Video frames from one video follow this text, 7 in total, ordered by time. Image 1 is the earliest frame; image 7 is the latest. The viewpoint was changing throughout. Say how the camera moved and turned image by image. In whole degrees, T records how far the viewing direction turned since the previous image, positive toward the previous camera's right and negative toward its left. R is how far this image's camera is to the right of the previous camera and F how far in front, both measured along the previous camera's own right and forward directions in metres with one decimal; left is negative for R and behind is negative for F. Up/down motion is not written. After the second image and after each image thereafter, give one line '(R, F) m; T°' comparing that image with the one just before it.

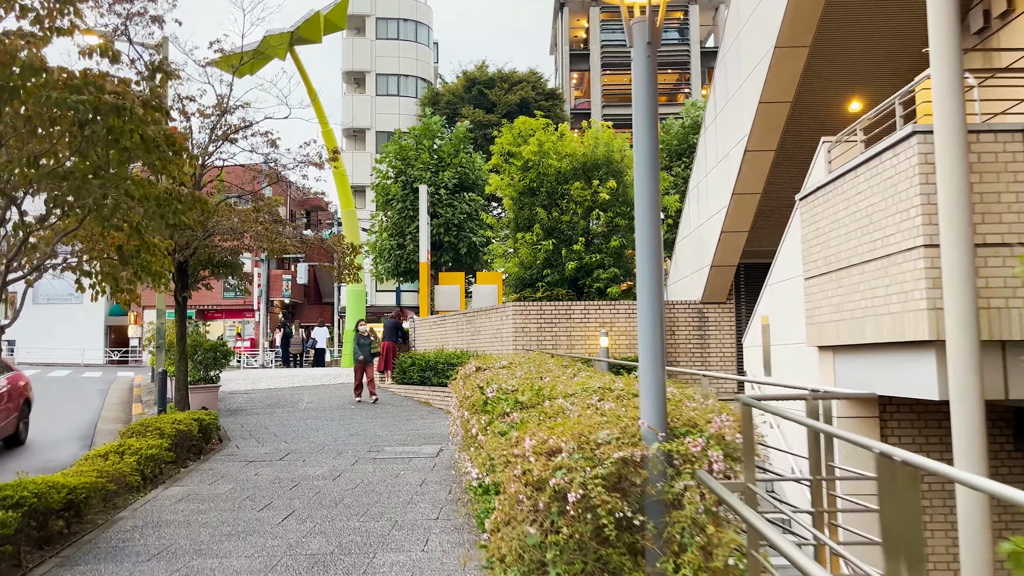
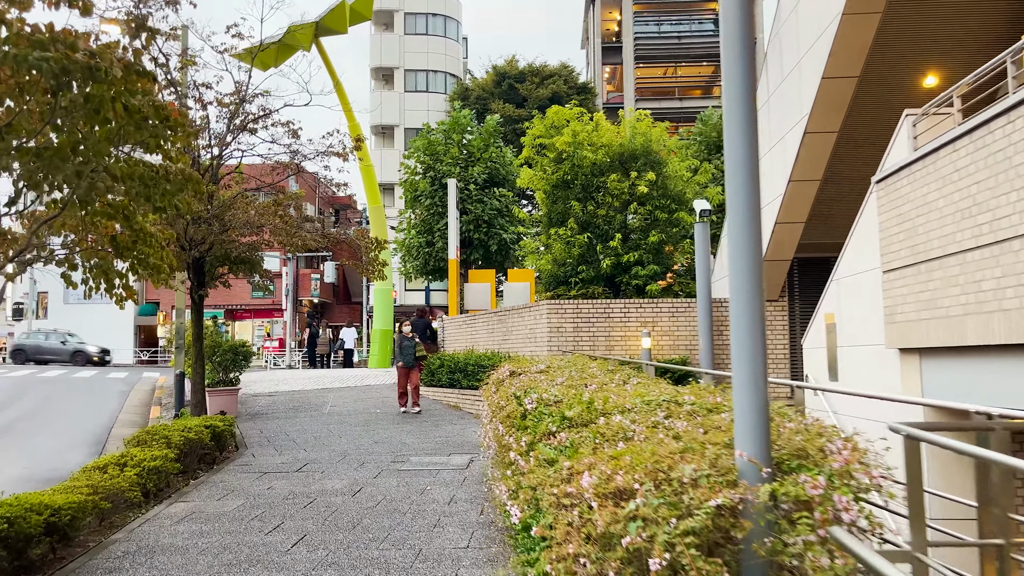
(-0.1, +0.9) m; -2°
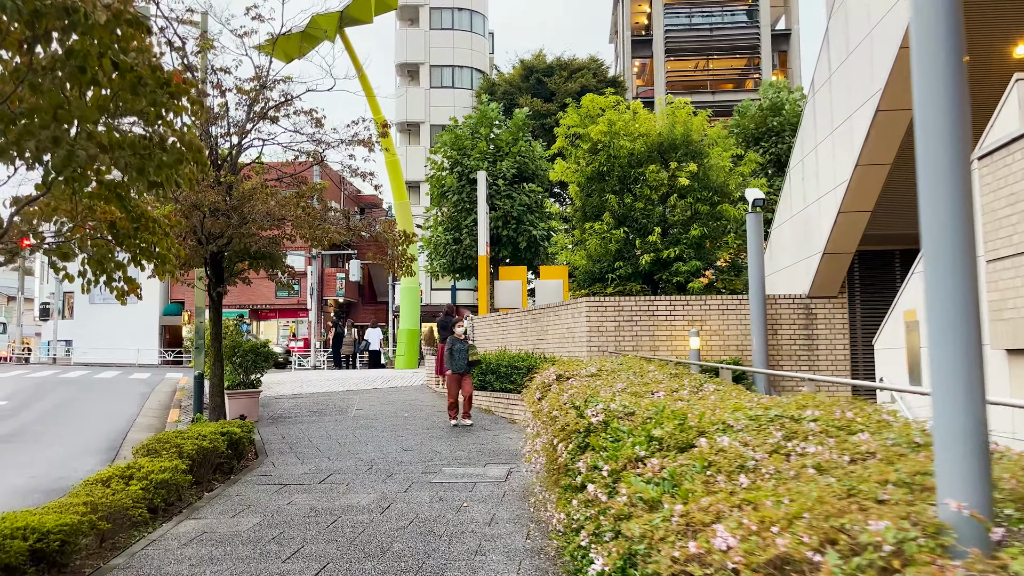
(-0.2, +0.8) m; -2°
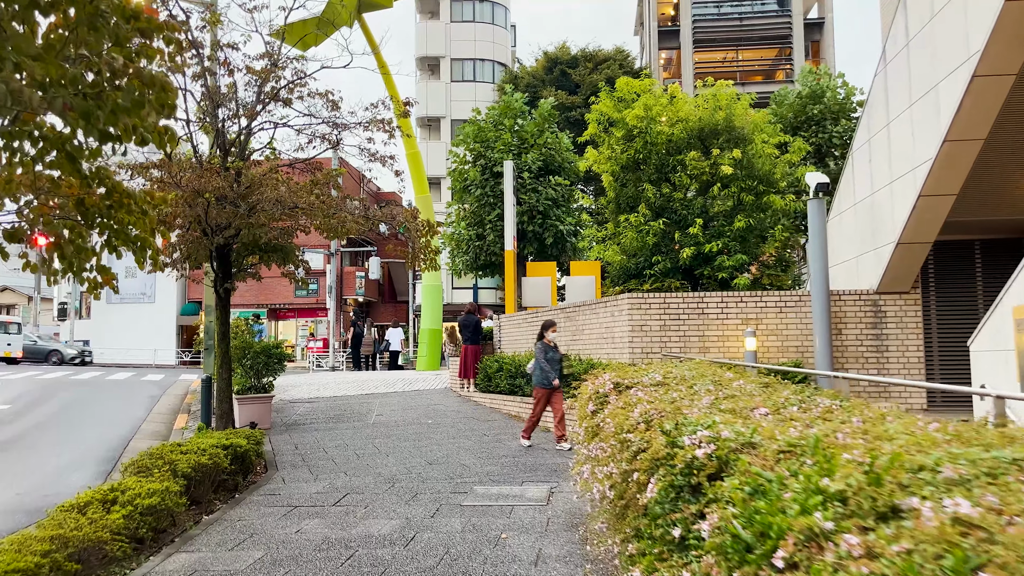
(-0.2, +1.1) m; -1°
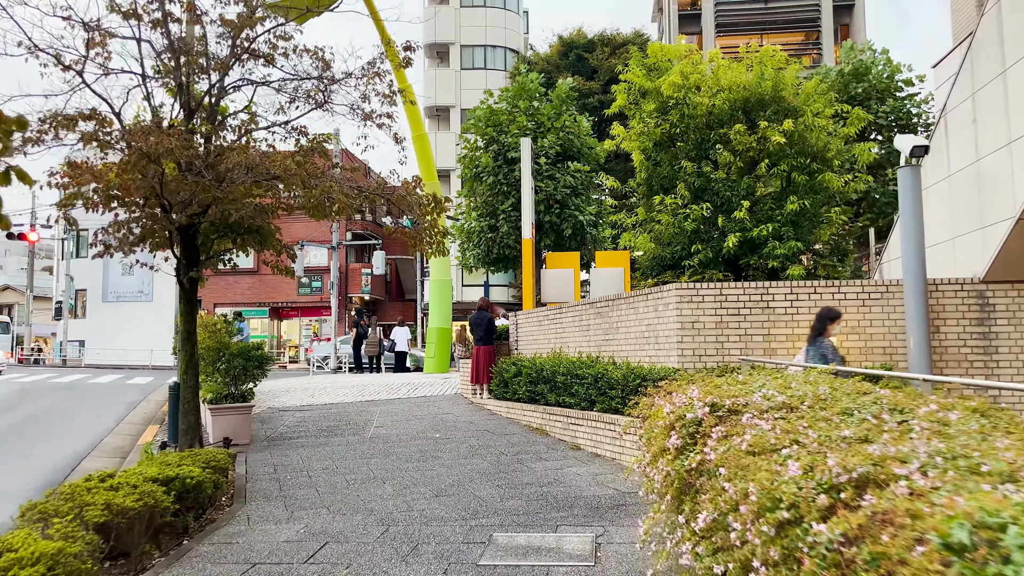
(-0.2, +1.9) m; -1°
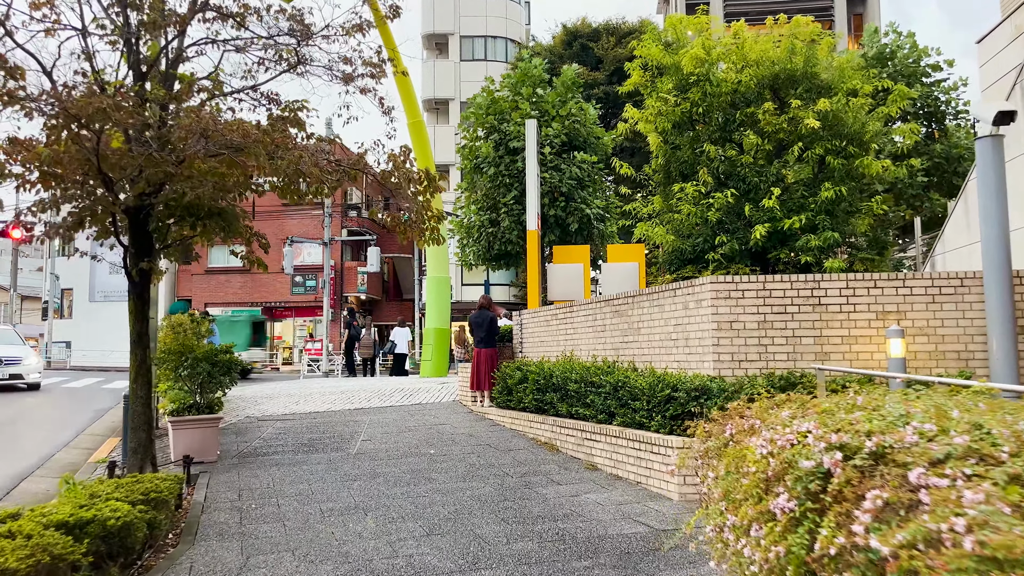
(-0.1, +1.3) m; 0°
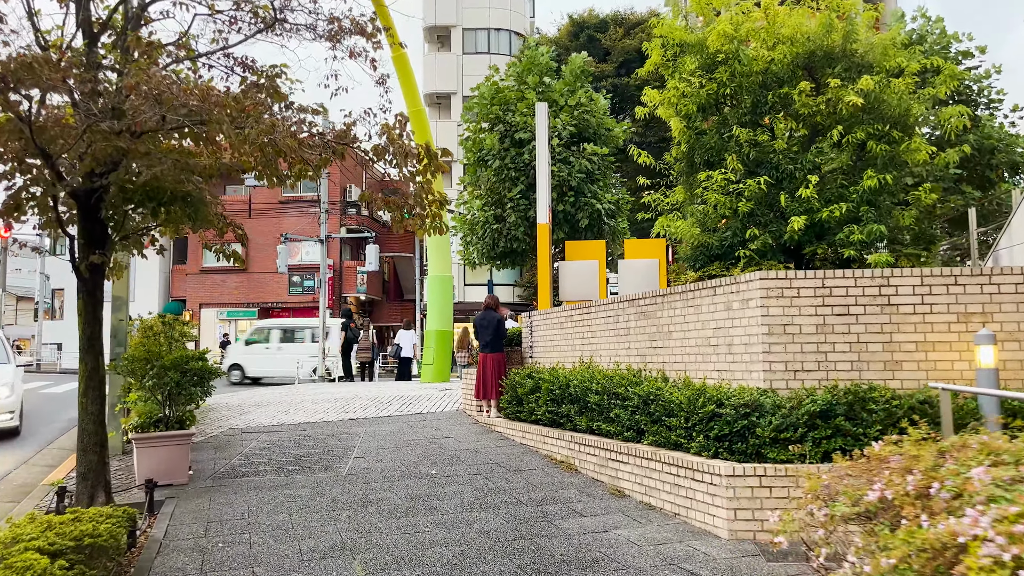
(-0.1, +1.1) m; 0°
